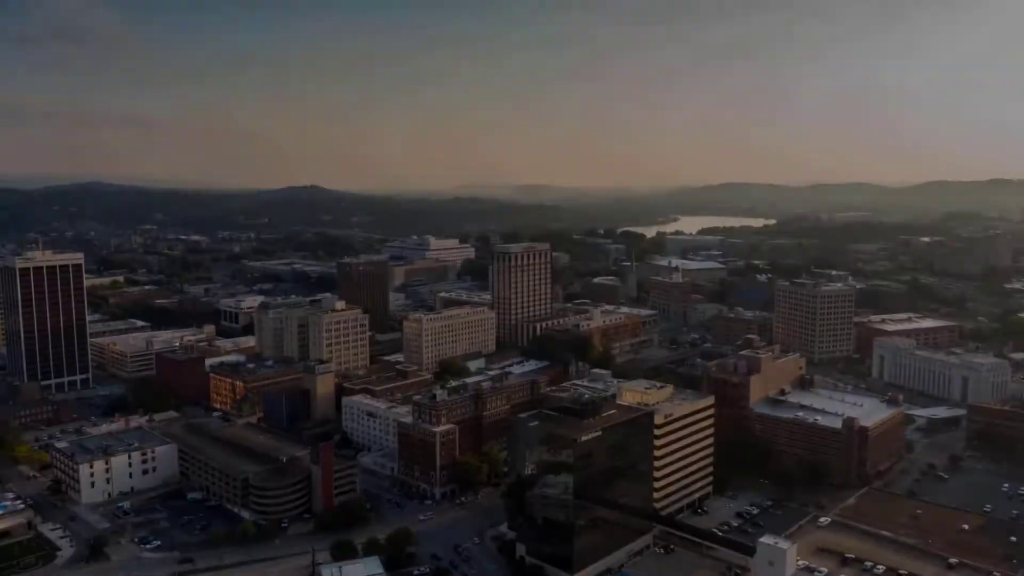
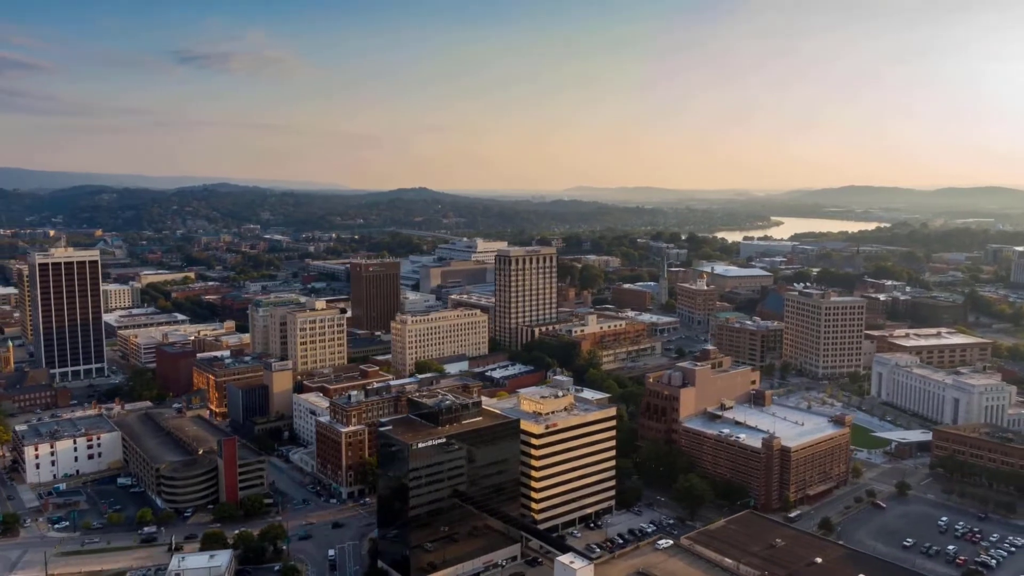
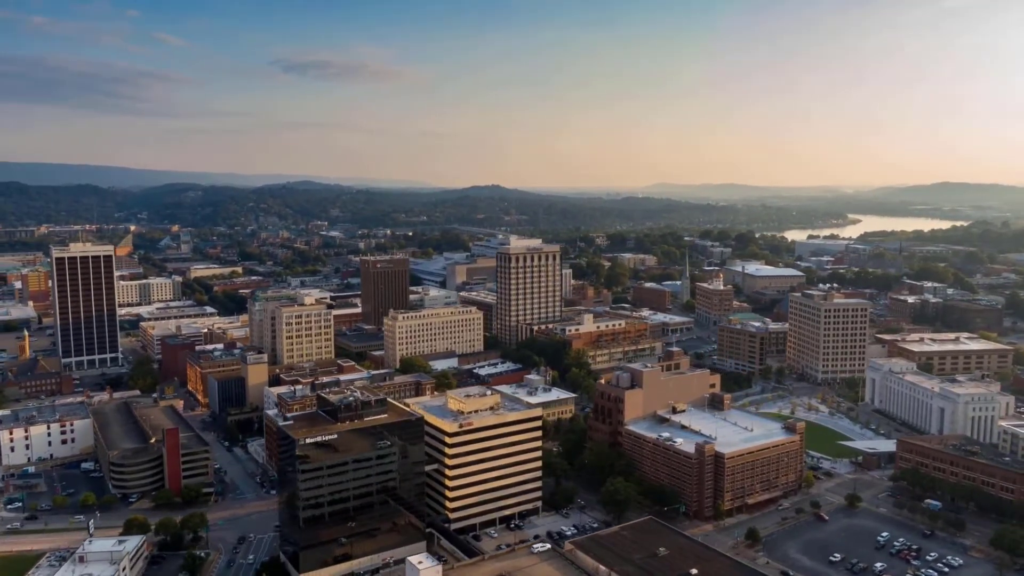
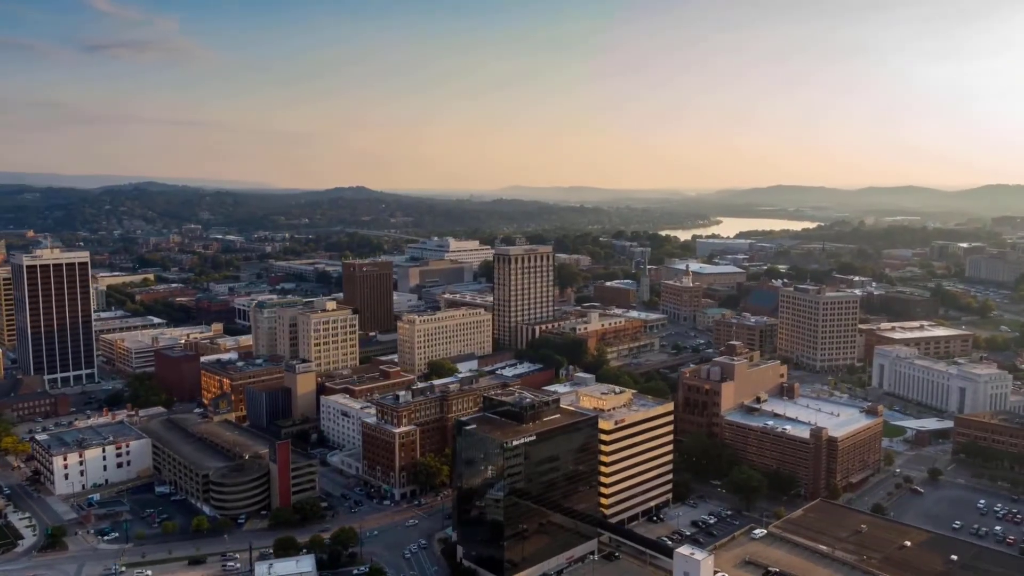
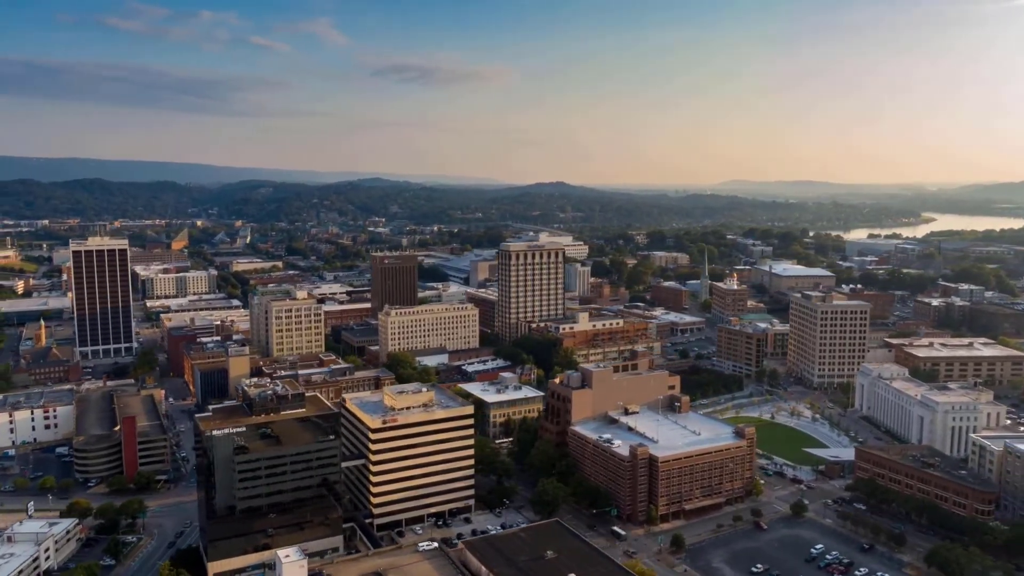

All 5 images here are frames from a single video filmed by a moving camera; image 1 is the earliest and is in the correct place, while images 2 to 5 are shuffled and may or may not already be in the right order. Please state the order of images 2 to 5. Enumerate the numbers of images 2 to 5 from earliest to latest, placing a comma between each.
4, 2, 3, 5
